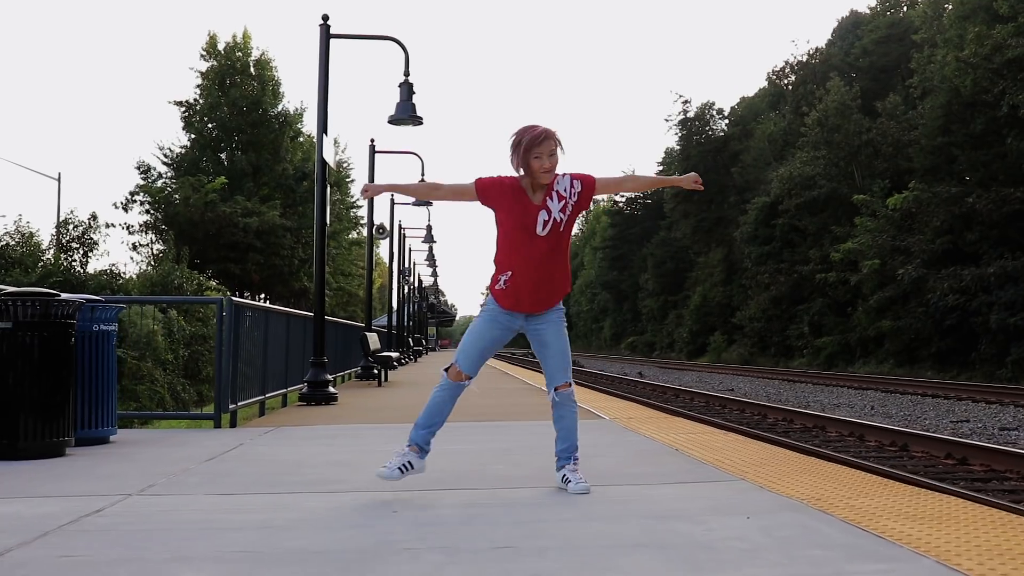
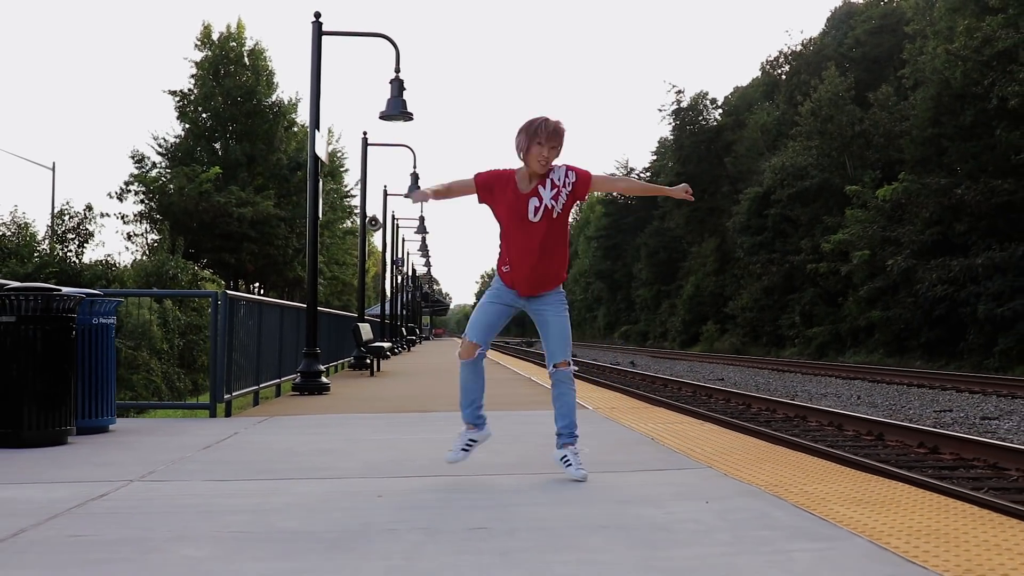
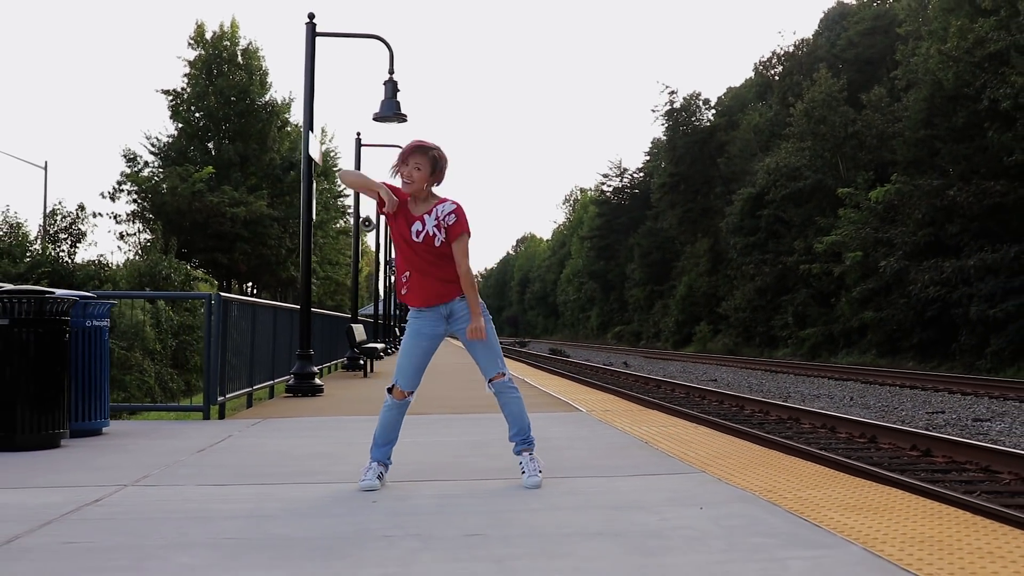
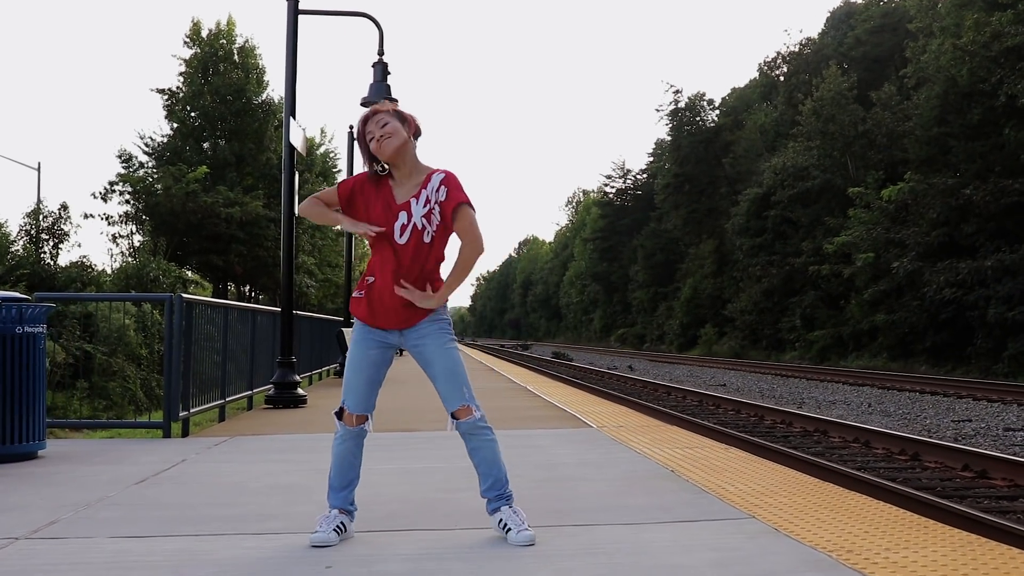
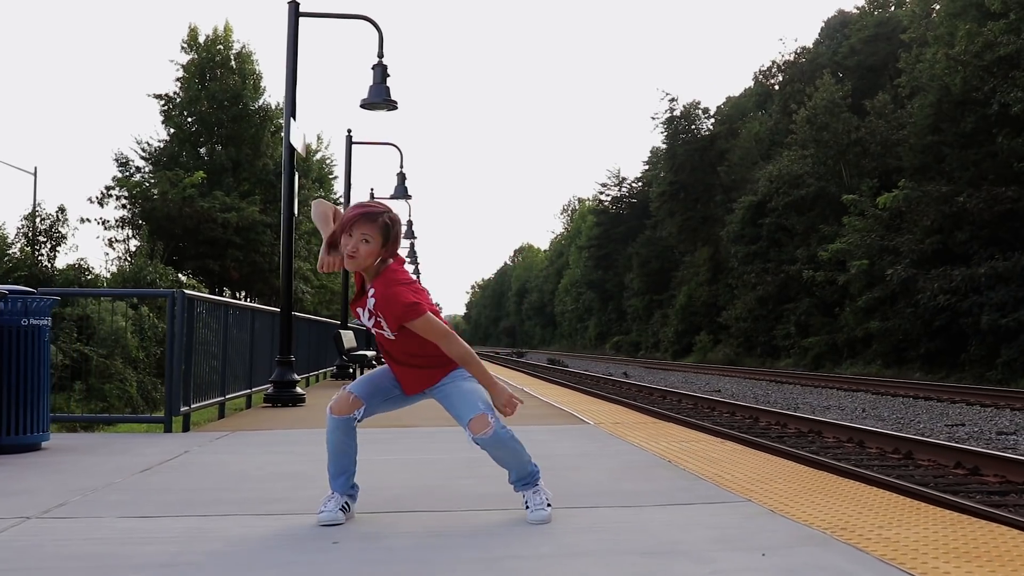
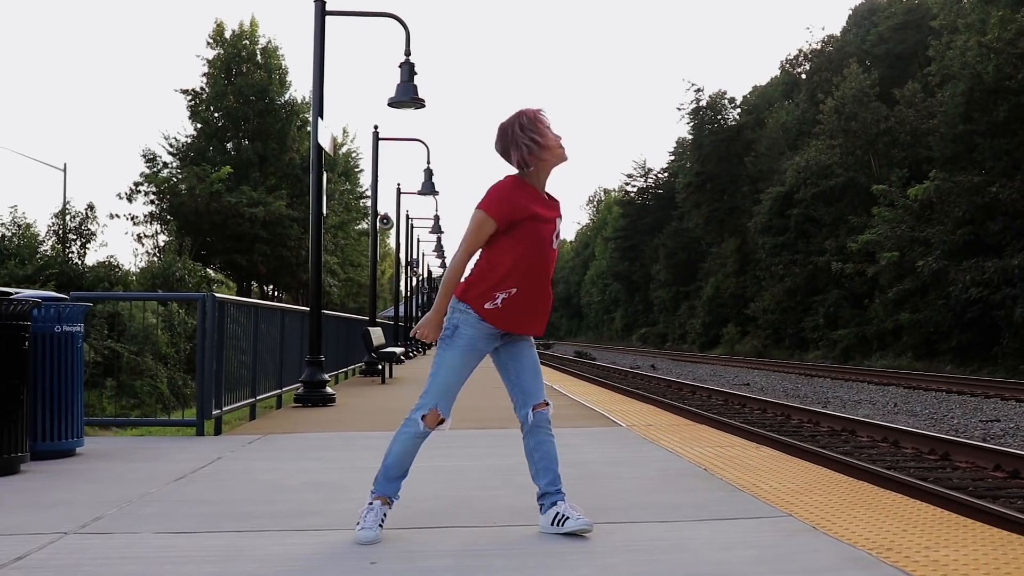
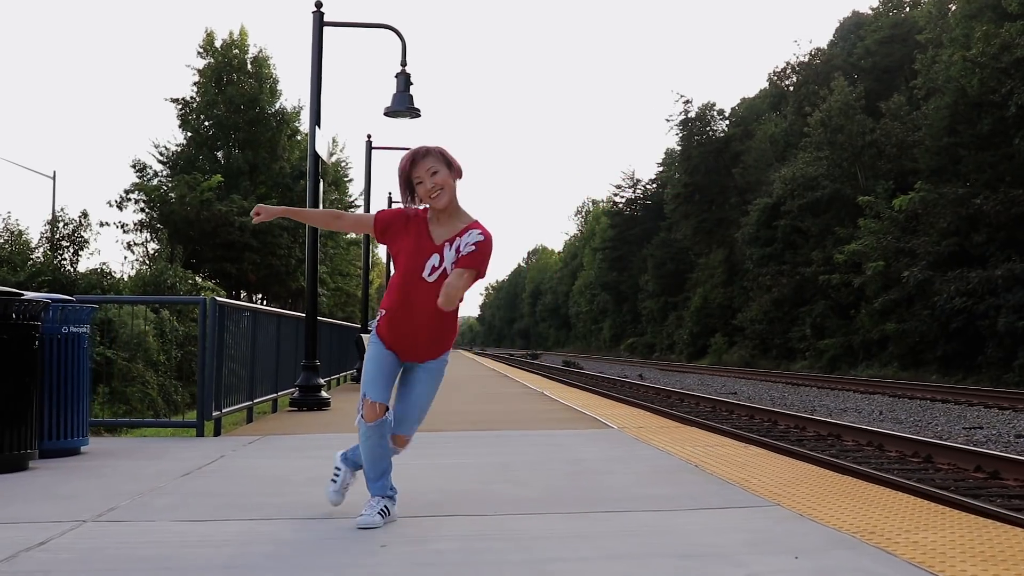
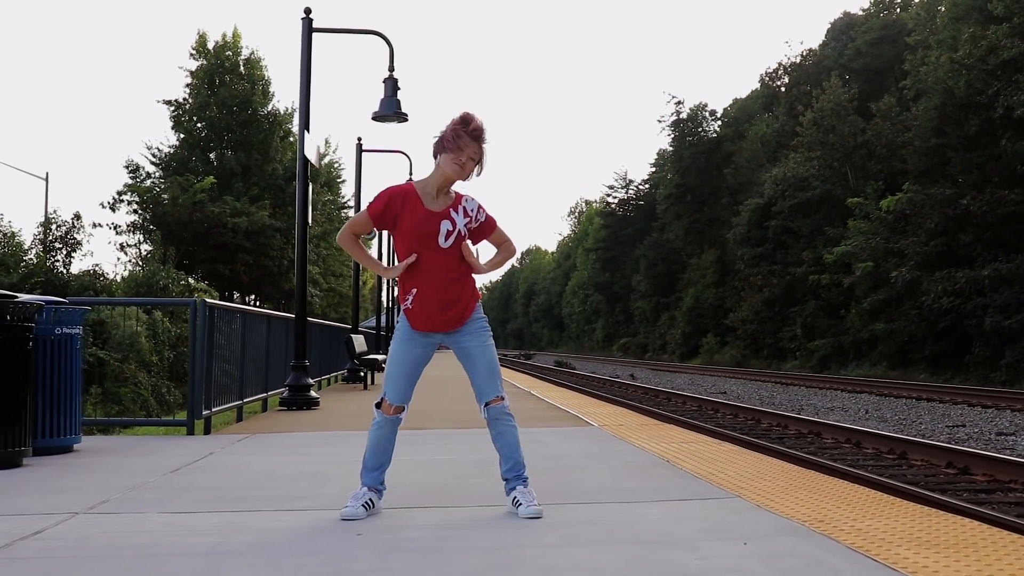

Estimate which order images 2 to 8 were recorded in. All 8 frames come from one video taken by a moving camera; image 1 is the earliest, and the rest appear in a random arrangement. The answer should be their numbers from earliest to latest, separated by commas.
7, 2, 8, 4, 3, 5, 6
